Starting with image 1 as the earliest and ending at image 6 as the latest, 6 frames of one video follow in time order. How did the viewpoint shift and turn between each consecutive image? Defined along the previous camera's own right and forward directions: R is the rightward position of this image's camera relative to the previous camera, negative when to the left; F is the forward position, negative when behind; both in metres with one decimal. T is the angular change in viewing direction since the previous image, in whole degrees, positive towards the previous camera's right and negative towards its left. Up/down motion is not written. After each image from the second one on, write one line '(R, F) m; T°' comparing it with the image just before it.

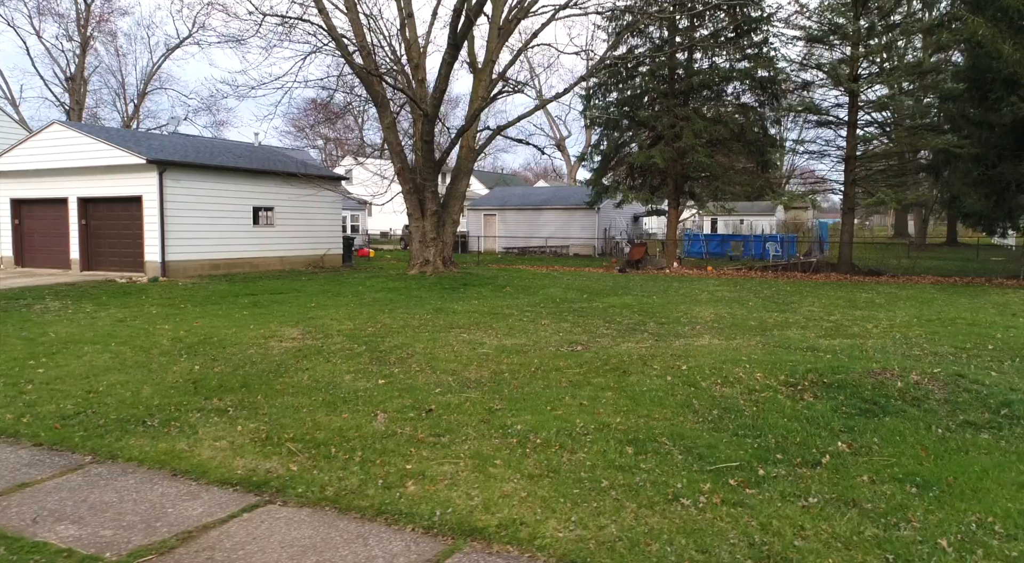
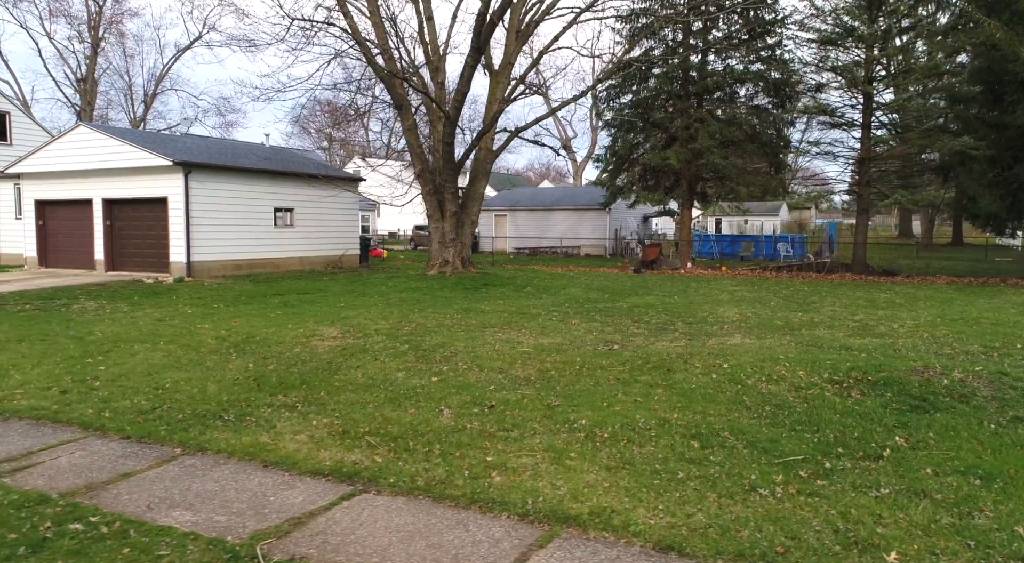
(-0.4, -0.2) m; 0°
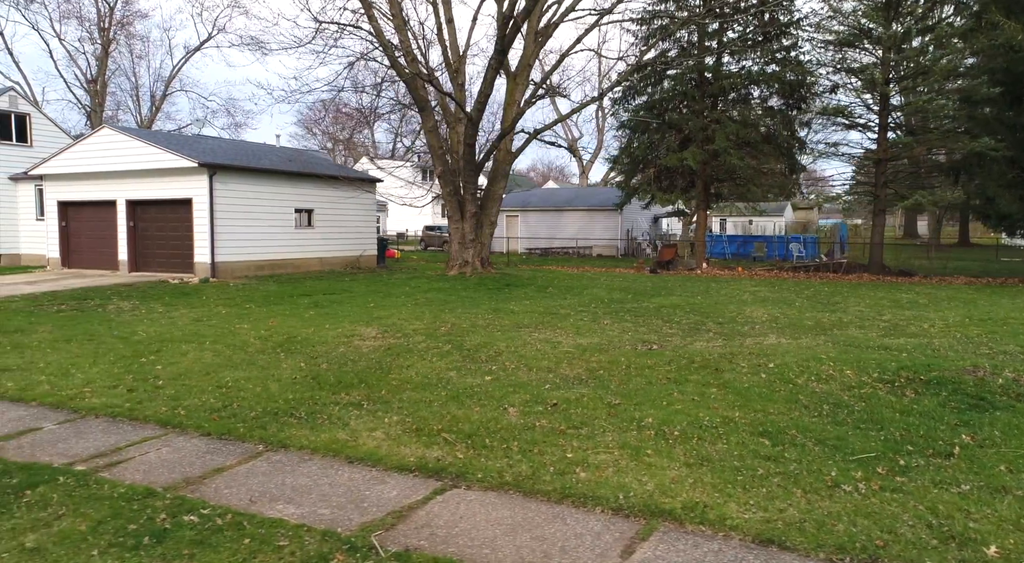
(-0.4, -0.1) m; 0°
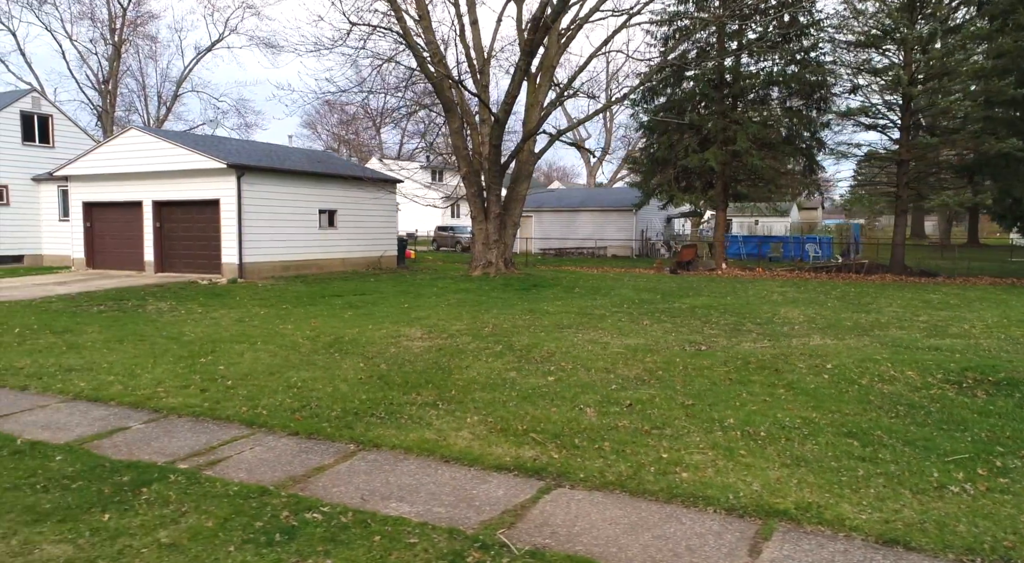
(-0.5, -0.1) m; 0°
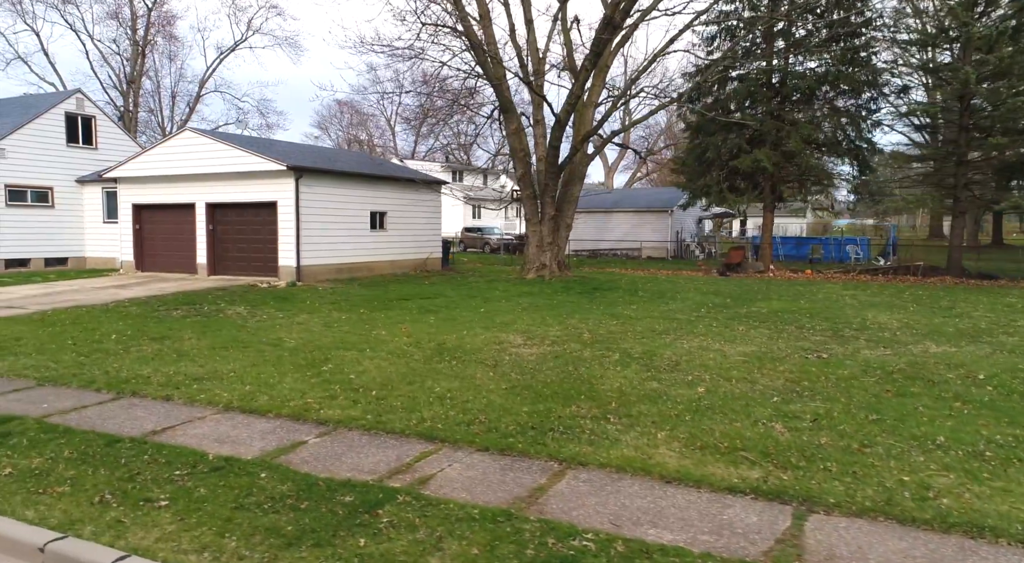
(-1.2, +0.2) m; -1°
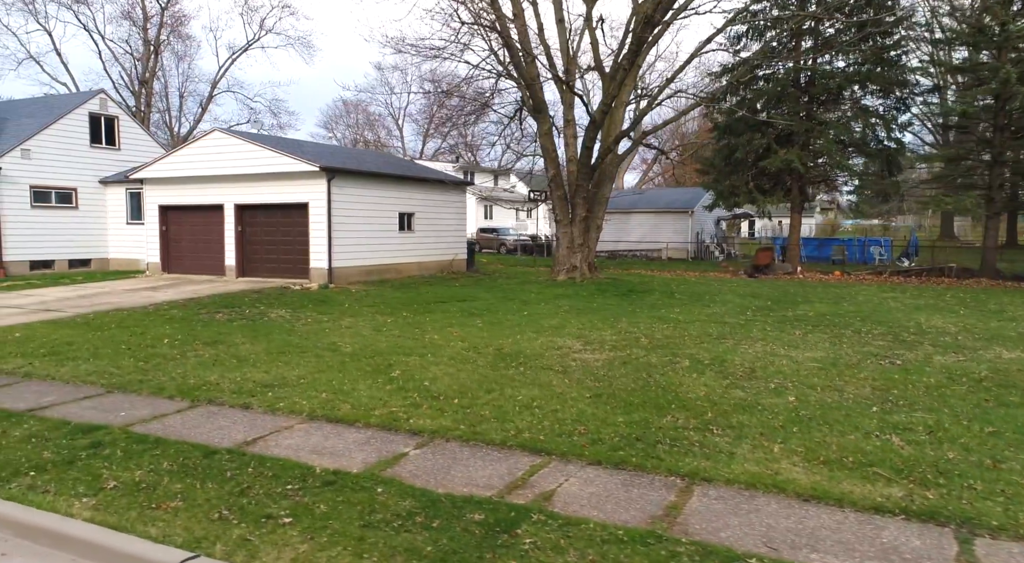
(-0.7, +0.2) m; -1°
